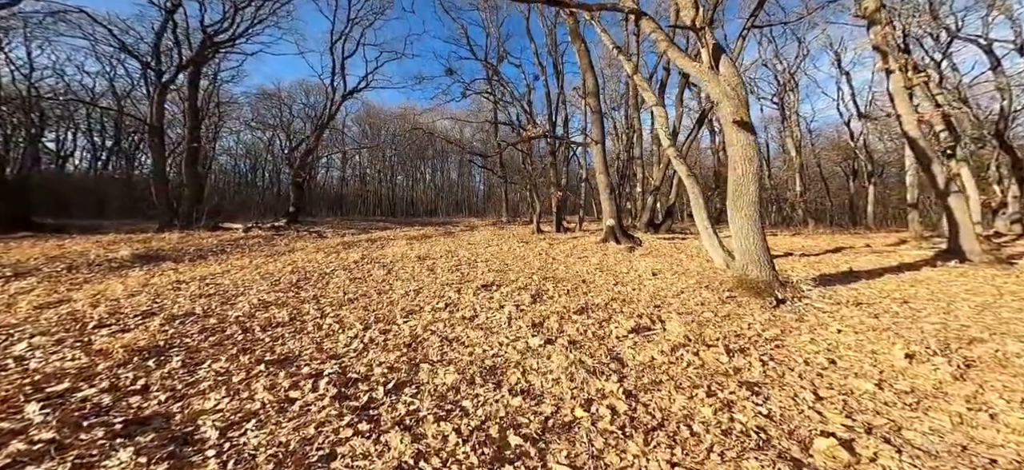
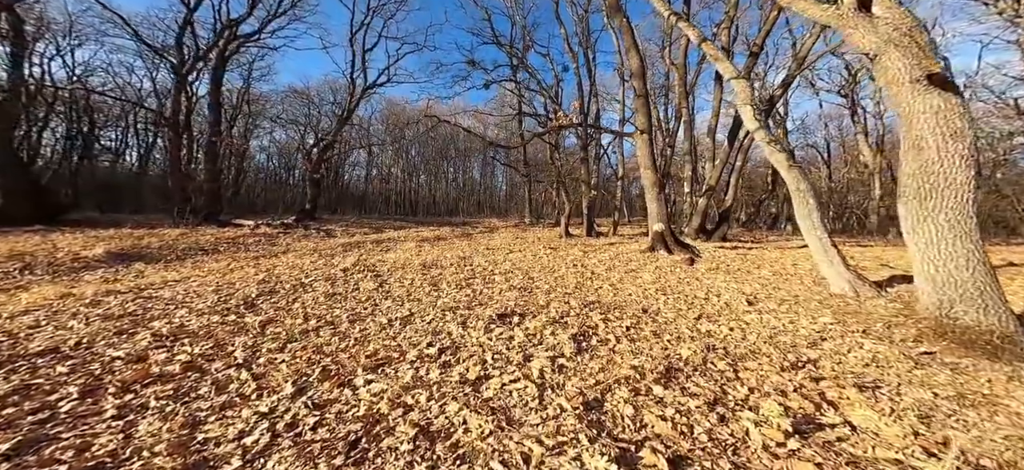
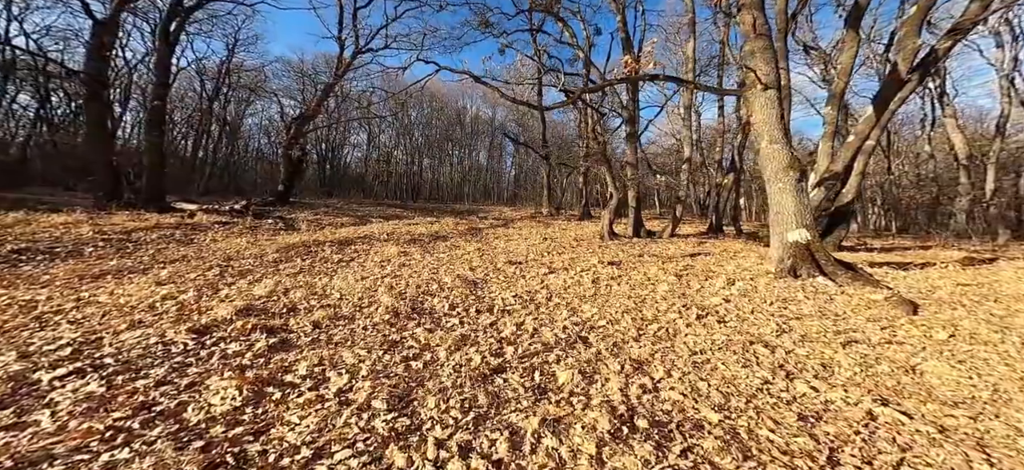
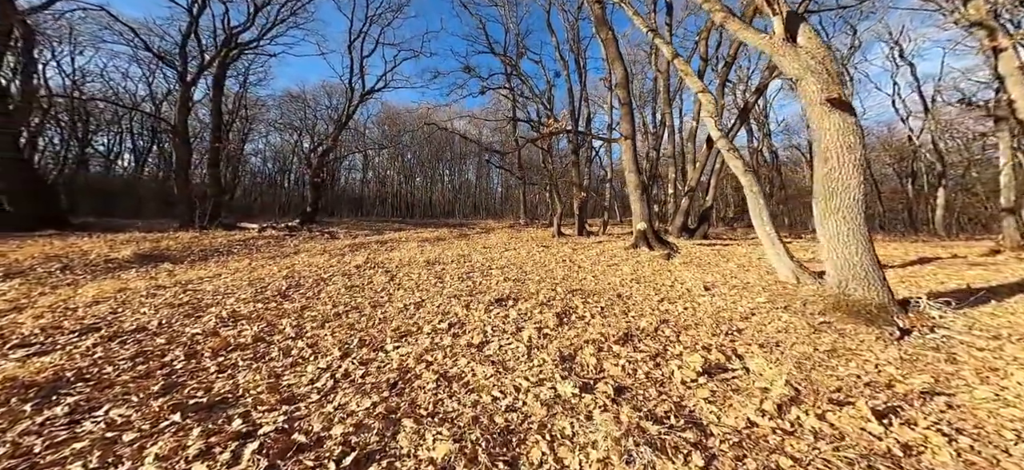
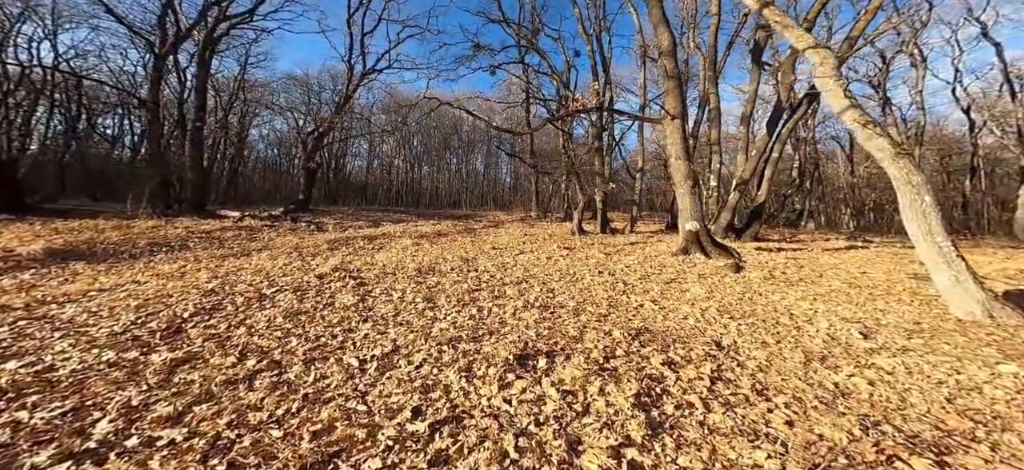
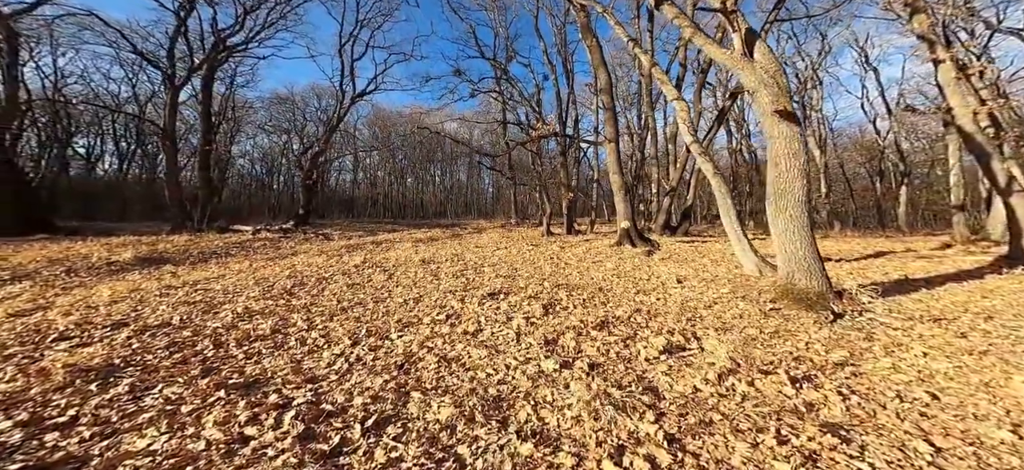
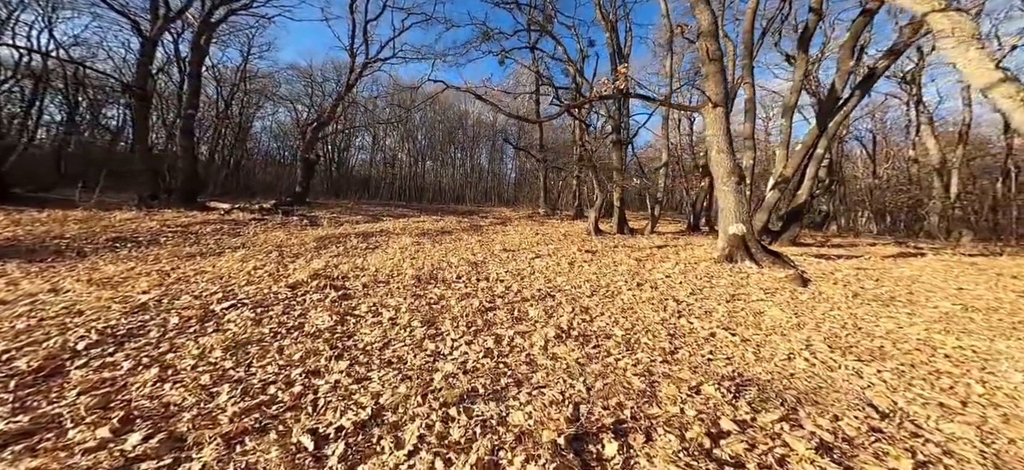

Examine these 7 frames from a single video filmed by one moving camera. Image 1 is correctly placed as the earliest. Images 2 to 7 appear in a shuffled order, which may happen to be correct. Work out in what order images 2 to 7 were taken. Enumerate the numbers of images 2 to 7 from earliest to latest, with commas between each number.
6, 4, 2, 5, 7, 3
